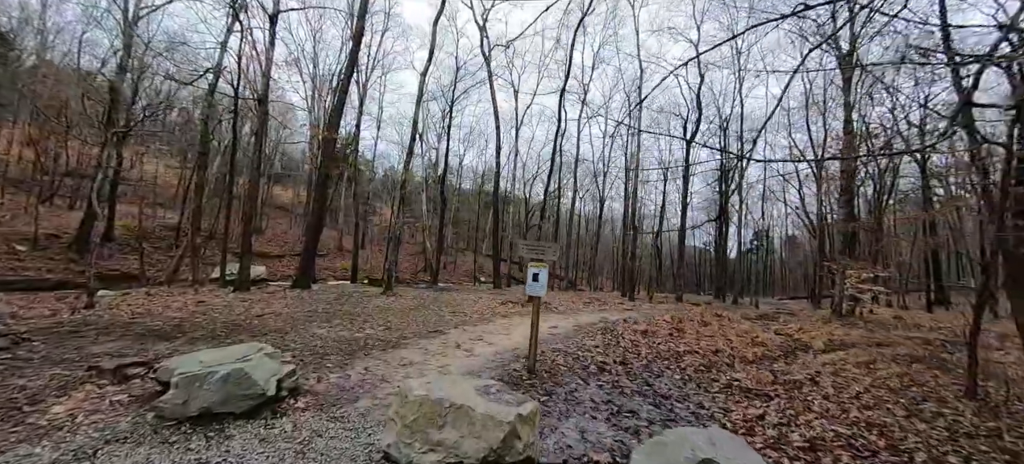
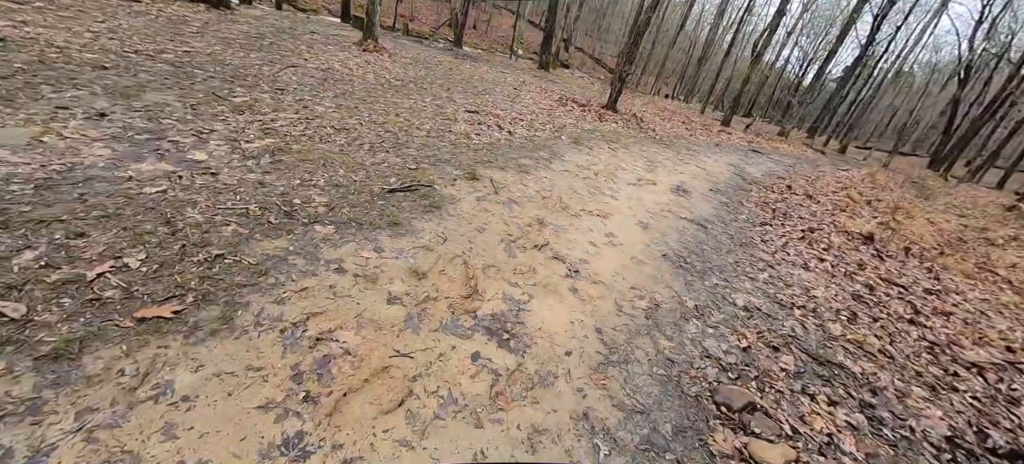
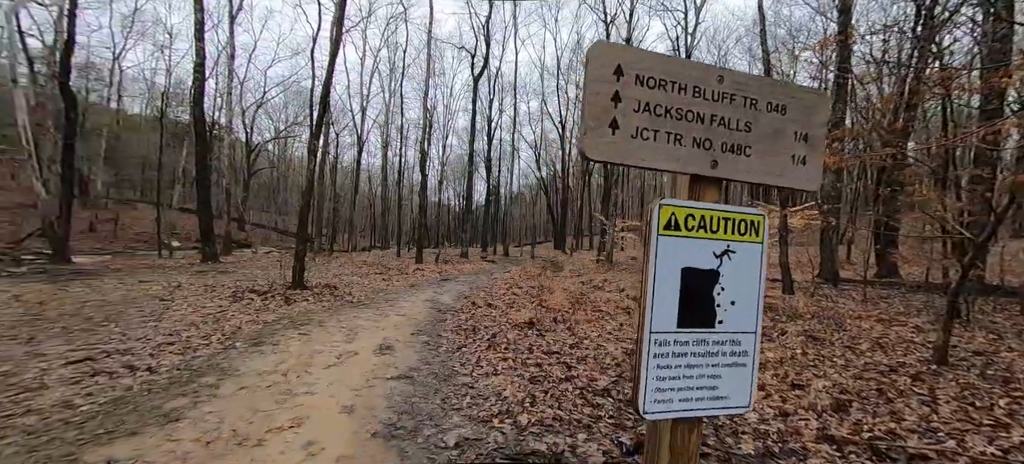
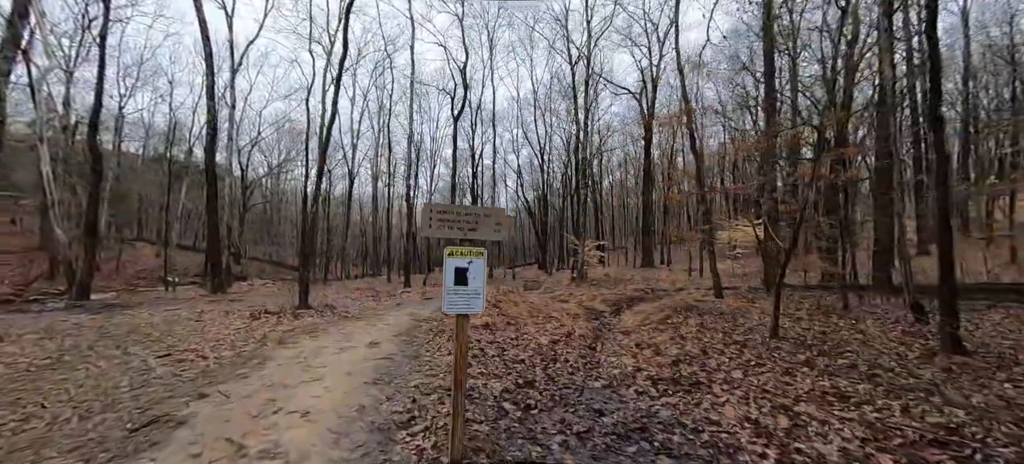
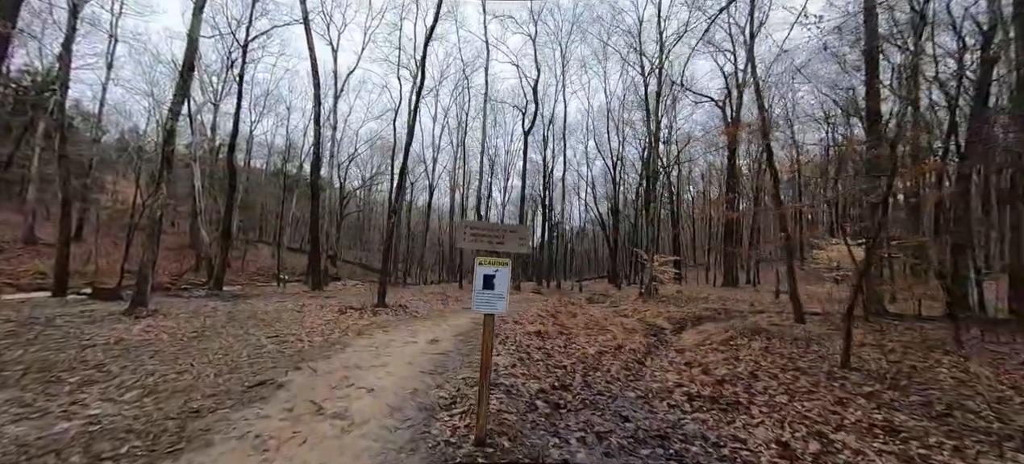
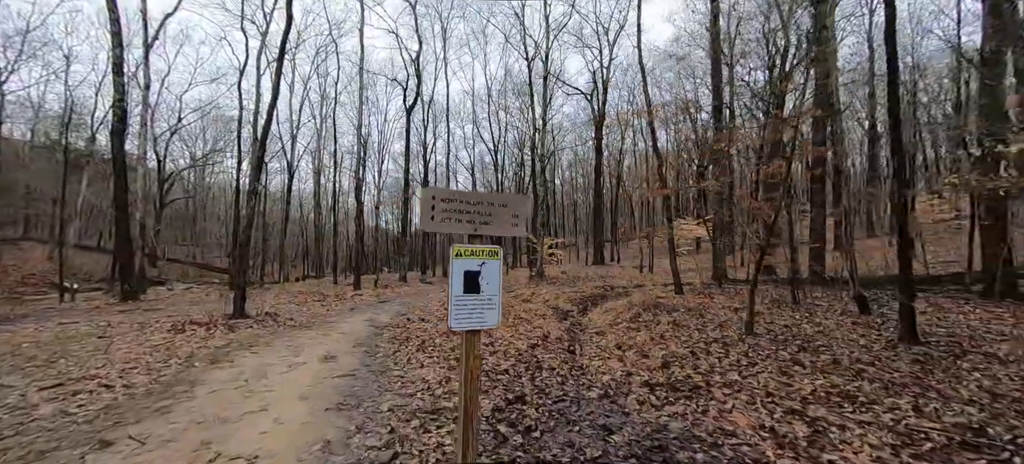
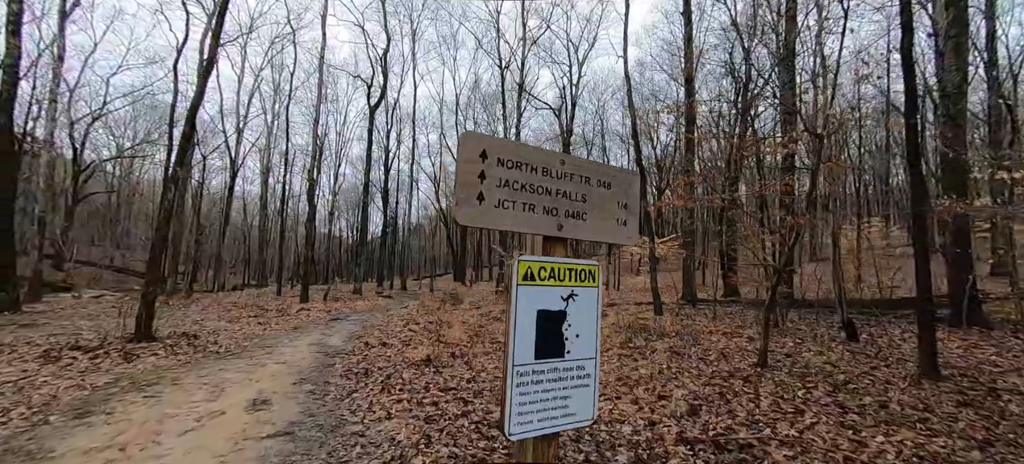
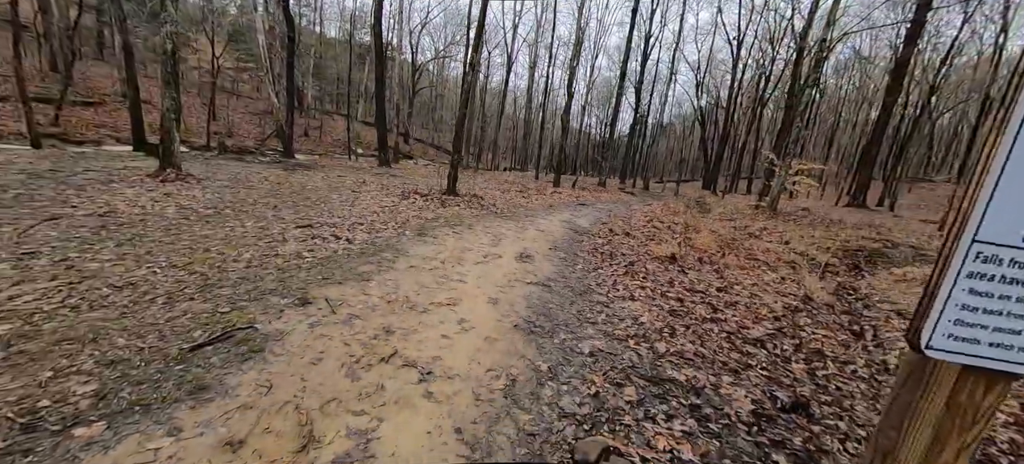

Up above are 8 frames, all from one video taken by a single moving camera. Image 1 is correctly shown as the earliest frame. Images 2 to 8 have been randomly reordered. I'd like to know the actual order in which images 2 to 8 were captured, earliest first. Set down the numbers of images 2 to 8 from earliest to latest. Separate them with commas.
5, 4, 6, 7, 3, 8, 2
